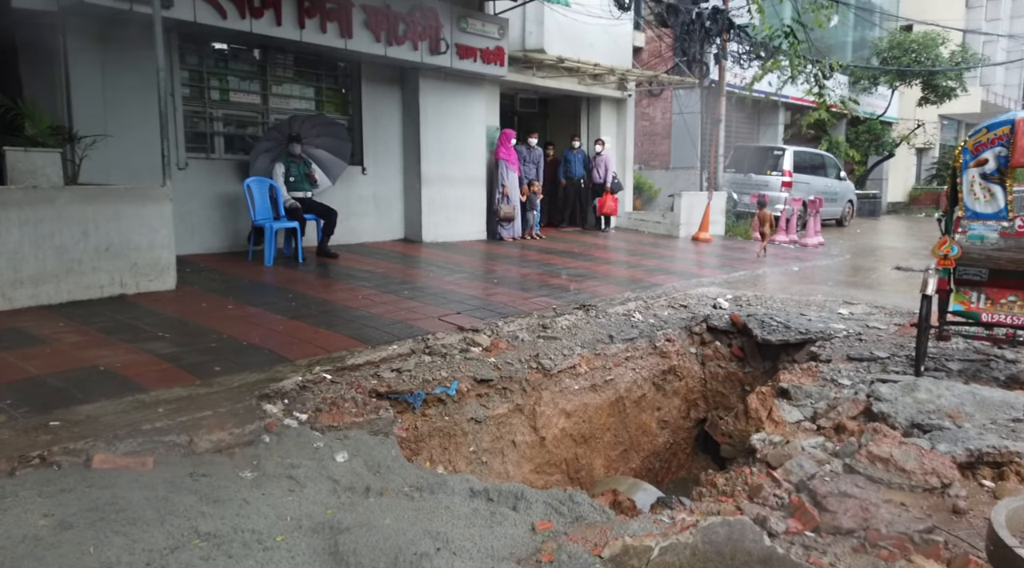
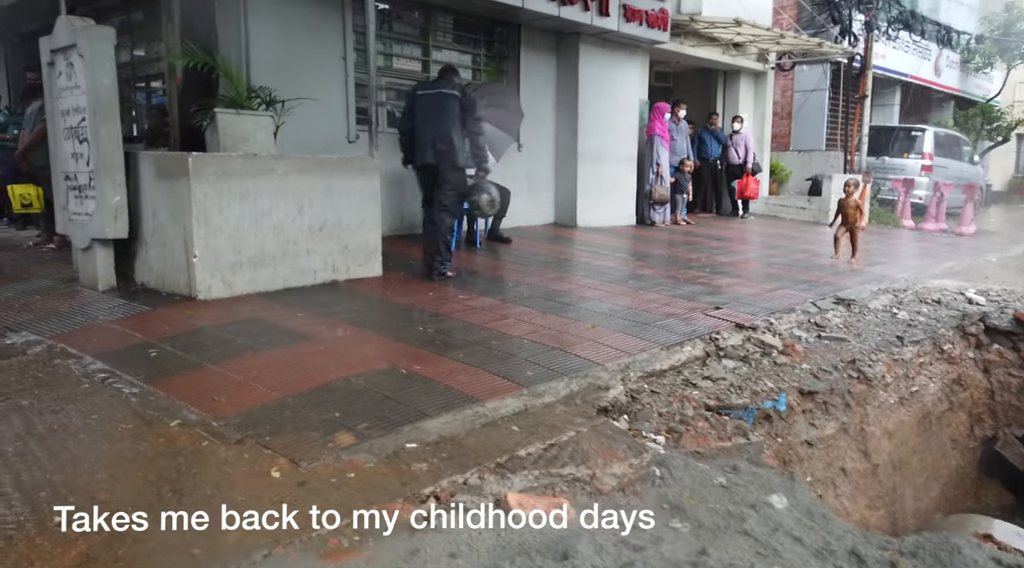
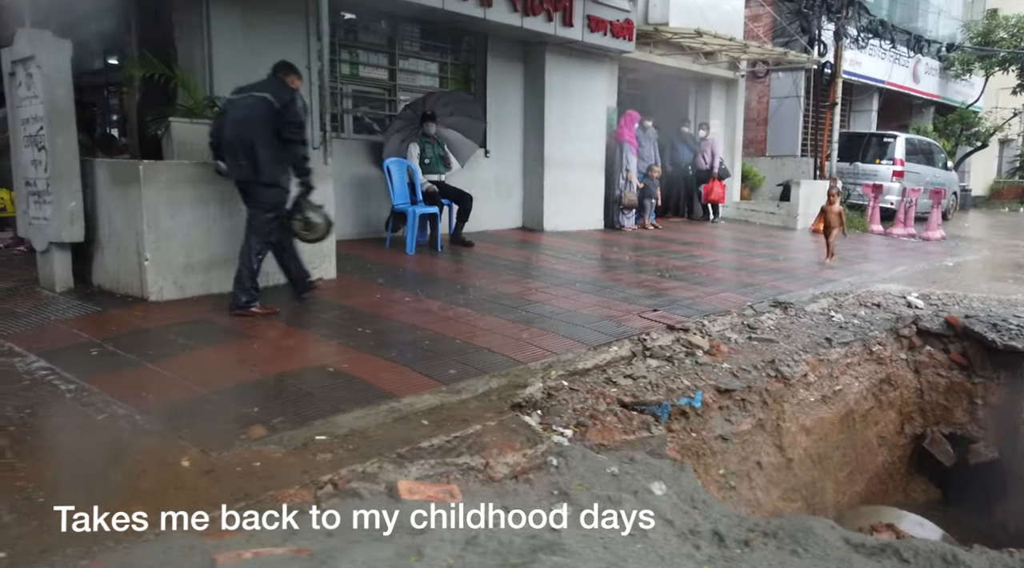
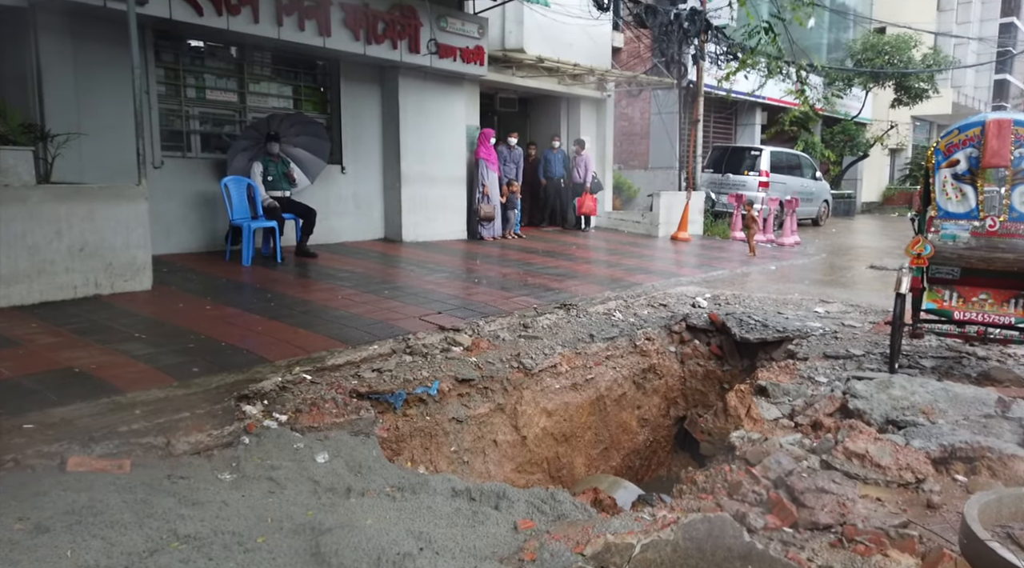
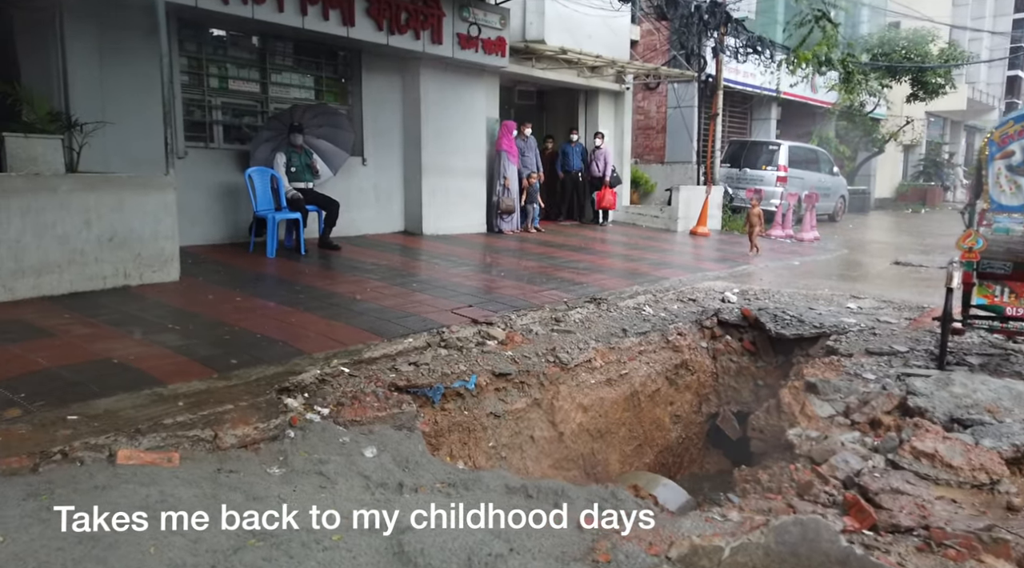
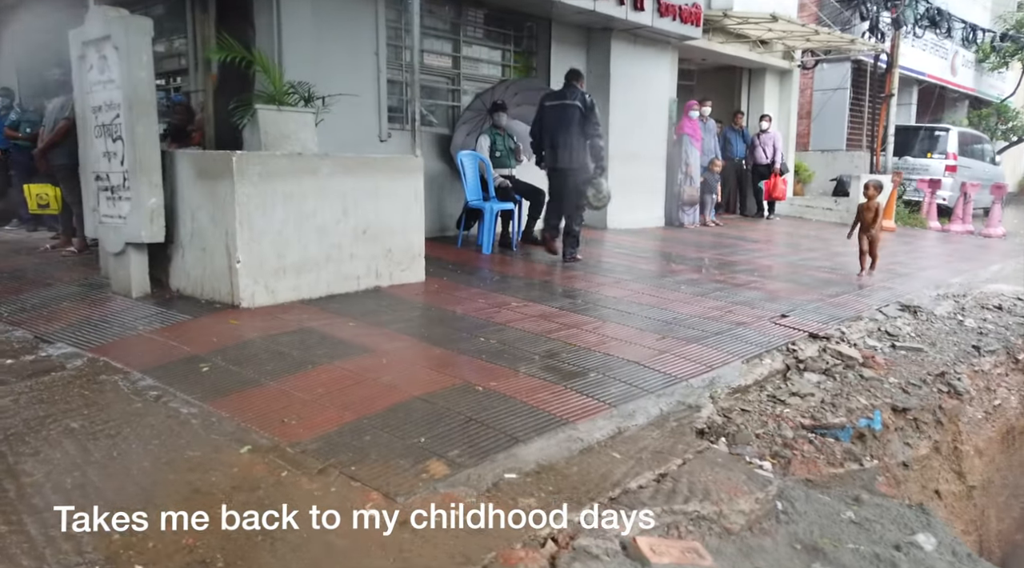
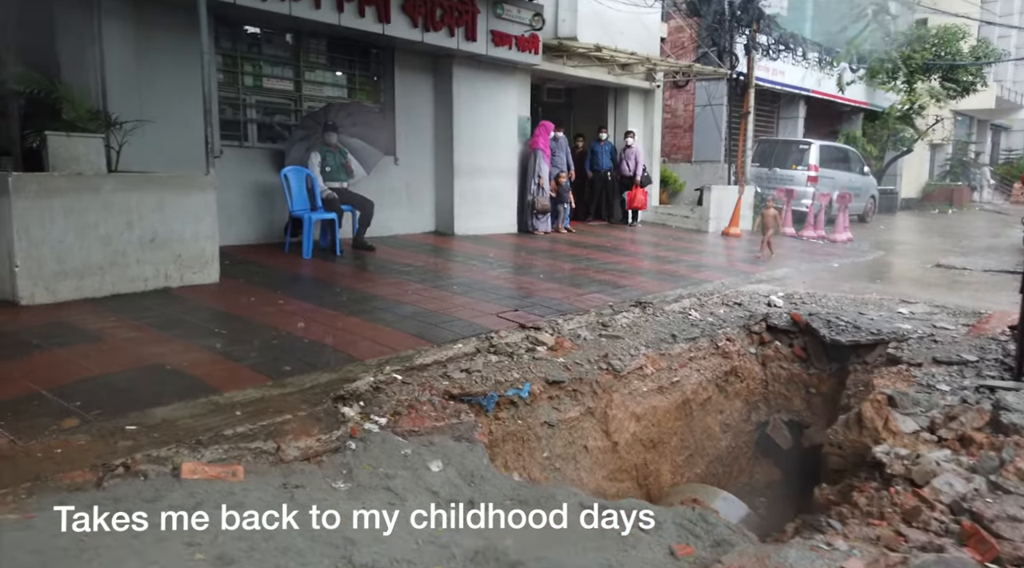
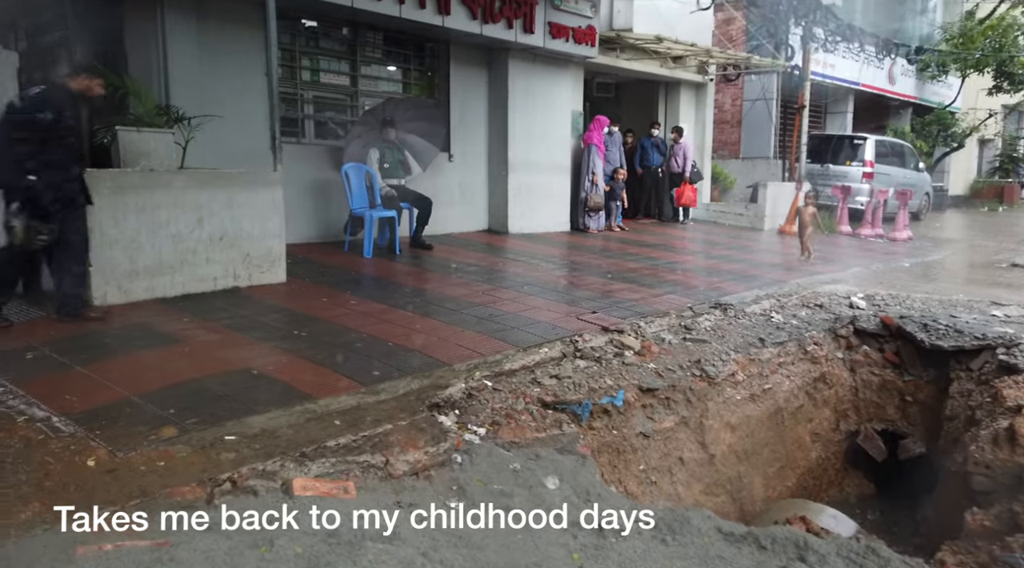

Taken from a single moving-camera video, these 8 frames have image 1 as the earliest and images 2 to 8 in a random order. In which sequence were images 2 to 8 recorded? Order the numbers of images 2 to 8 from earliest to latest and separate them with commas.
4, 5, 7, 8, 3, 2, 6
